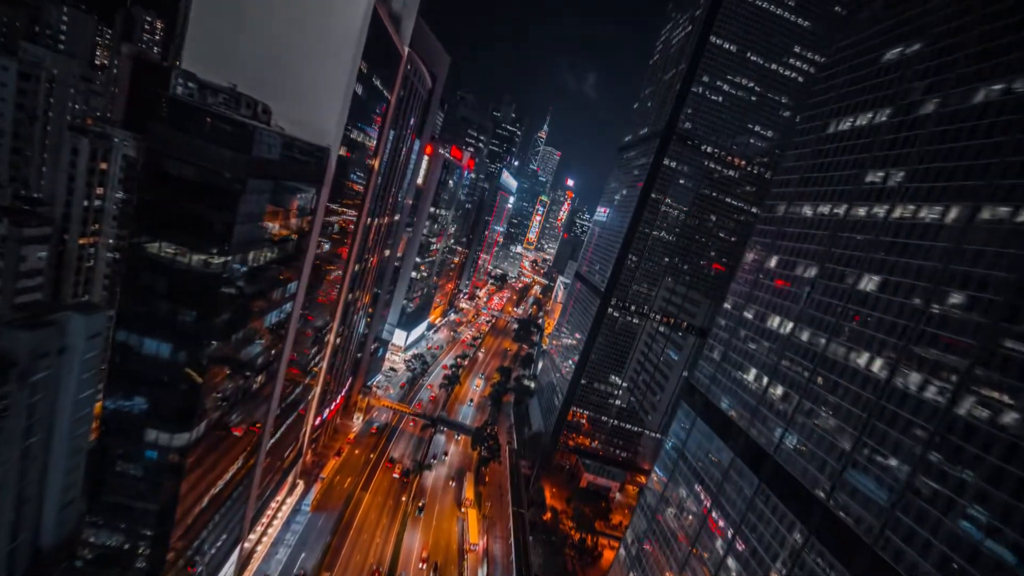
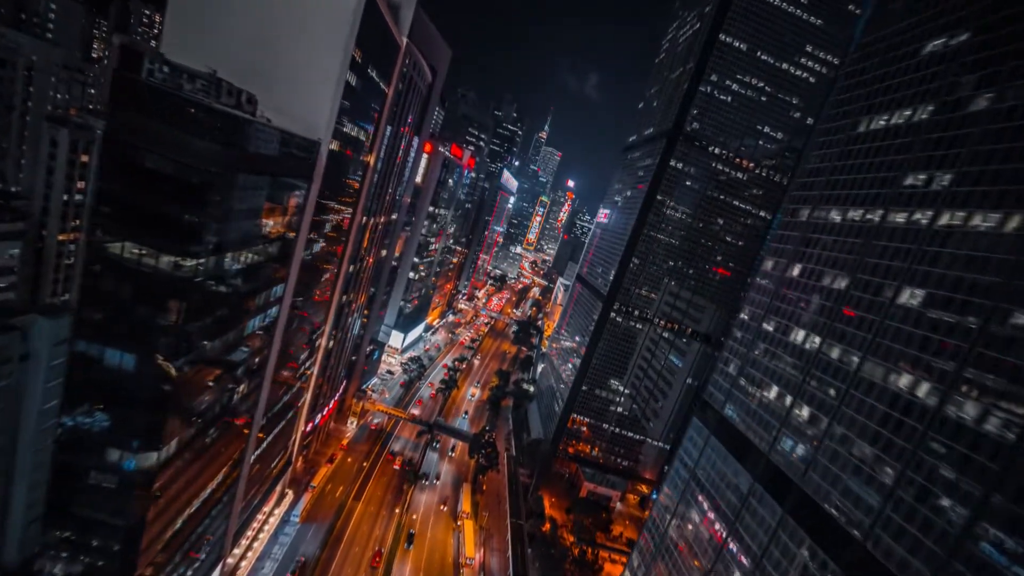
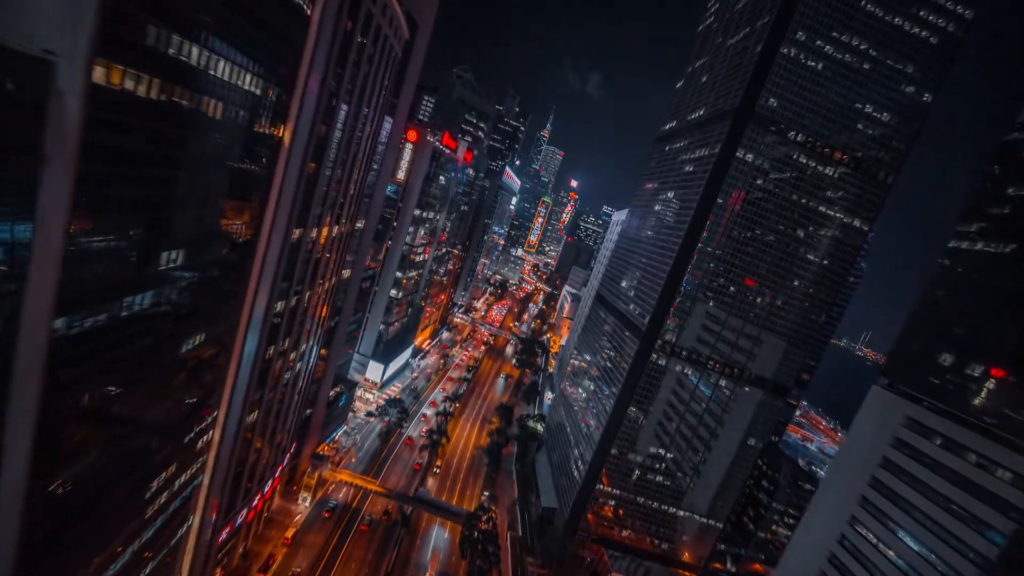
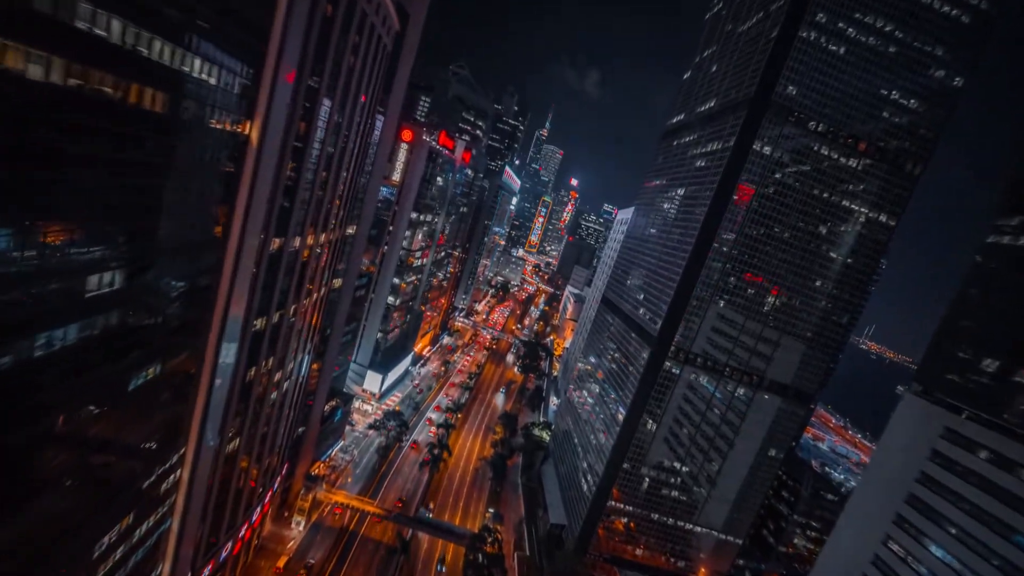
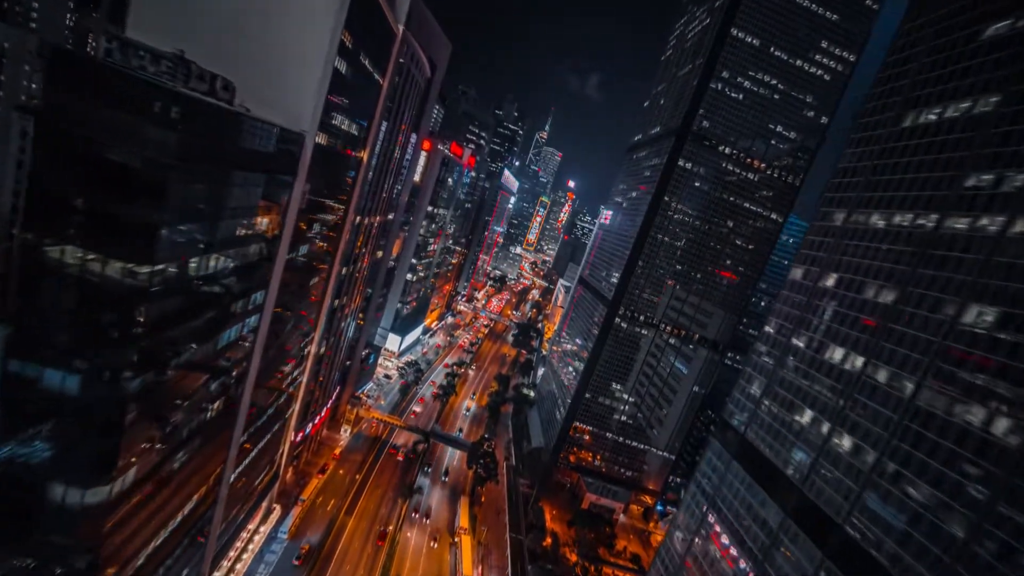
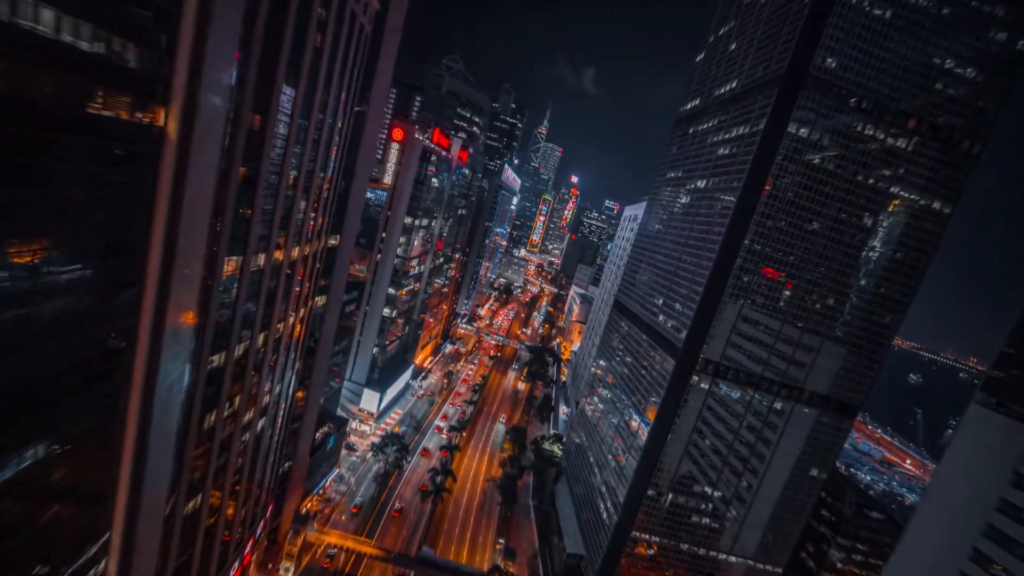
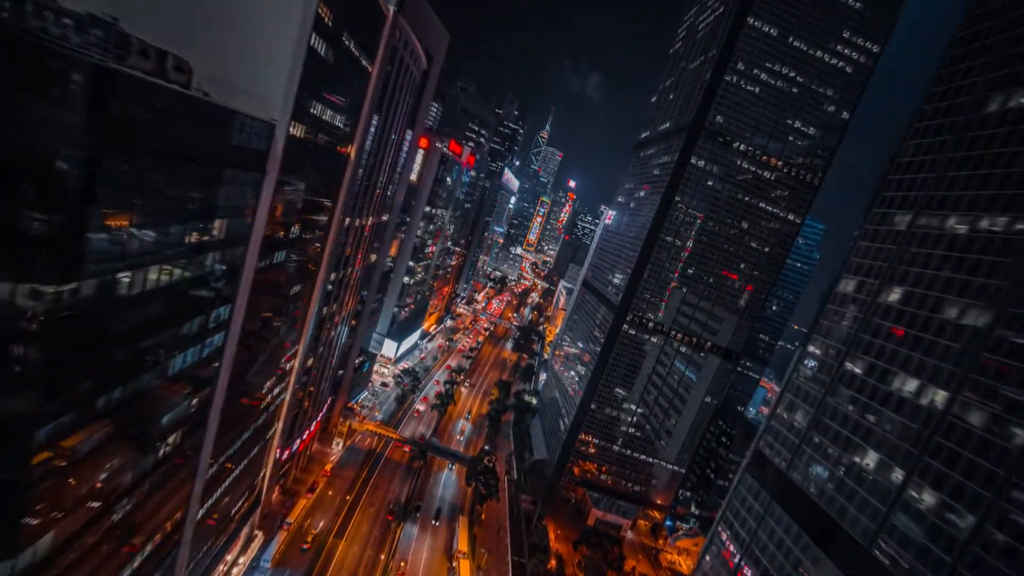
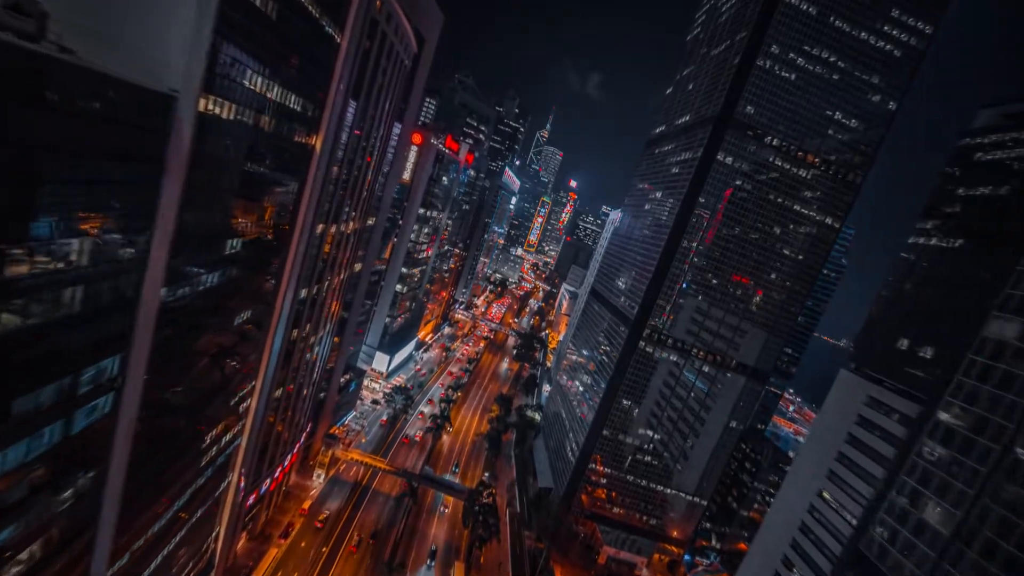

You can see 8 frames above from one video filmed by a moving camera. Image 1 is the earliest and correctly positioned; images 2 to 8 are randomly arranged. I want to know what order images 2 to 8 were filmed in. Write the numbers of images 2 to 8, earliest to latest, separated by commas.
2, 5, 7, 8, 3, 4, 6
